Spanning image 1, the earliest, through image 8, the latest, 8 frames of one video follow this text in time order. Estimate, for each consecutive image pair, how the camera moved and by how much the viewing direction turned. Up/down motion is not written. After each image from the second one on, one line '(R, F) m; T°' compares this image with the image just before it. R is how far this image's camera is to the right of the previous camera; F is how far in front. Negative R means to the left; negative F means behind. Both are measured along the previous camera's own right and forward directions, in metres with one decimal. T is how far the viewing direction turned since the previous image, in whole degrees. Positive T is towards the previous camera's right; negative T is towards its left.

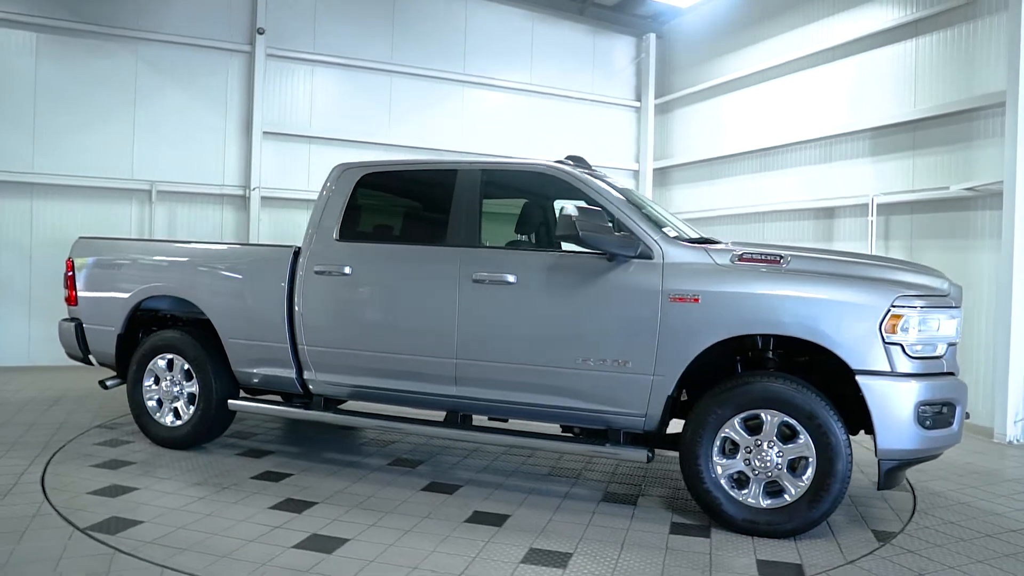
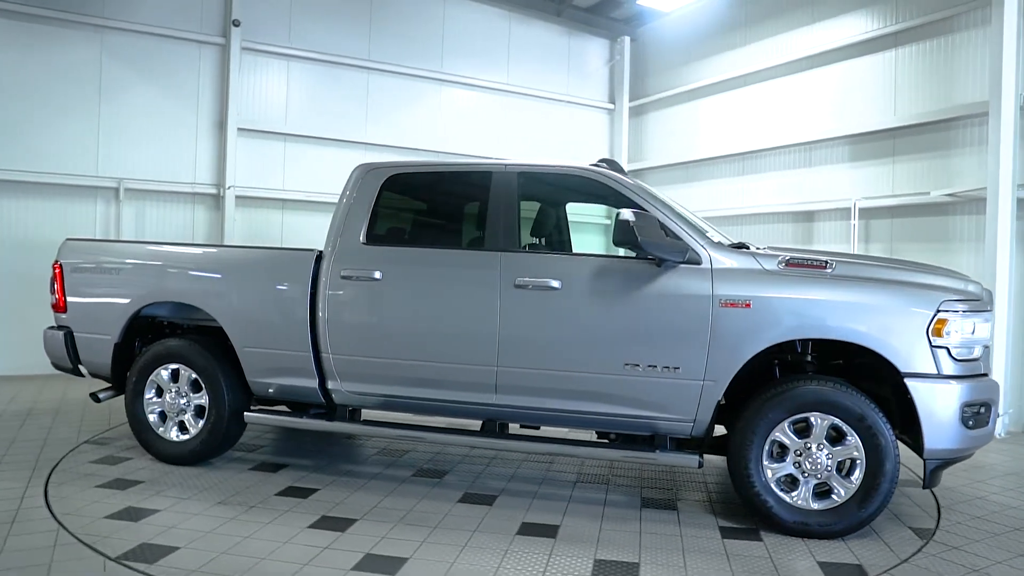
(-0.6, +0.1) m; +5°
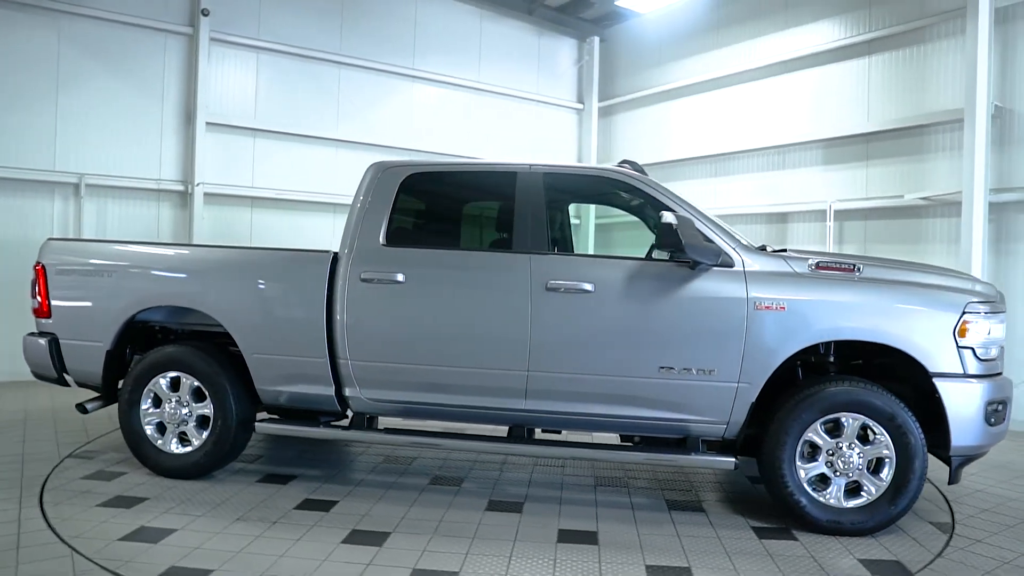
(-0.5, +0.1) m; +5°
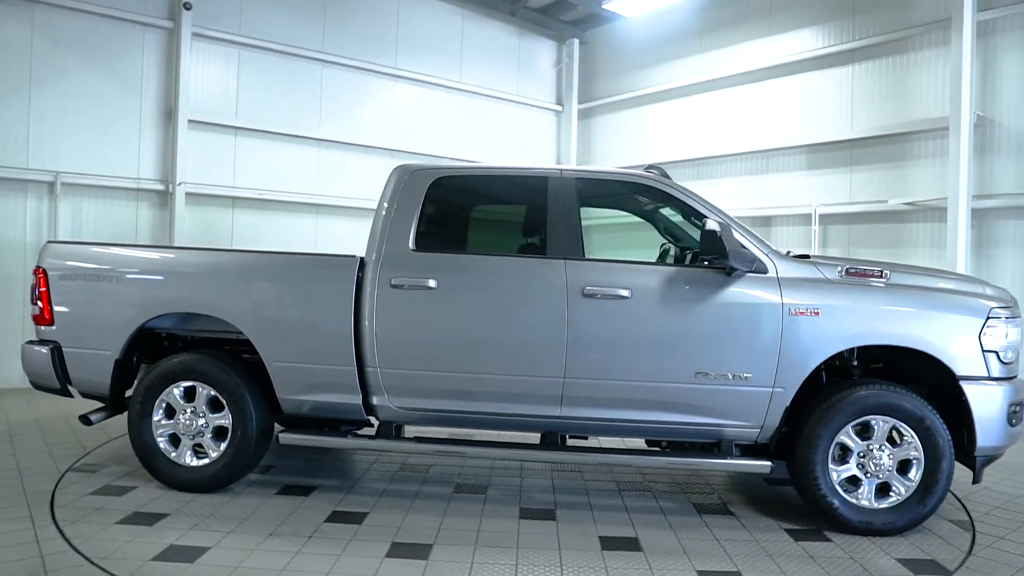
(-0.5, +0.1) m; +4°
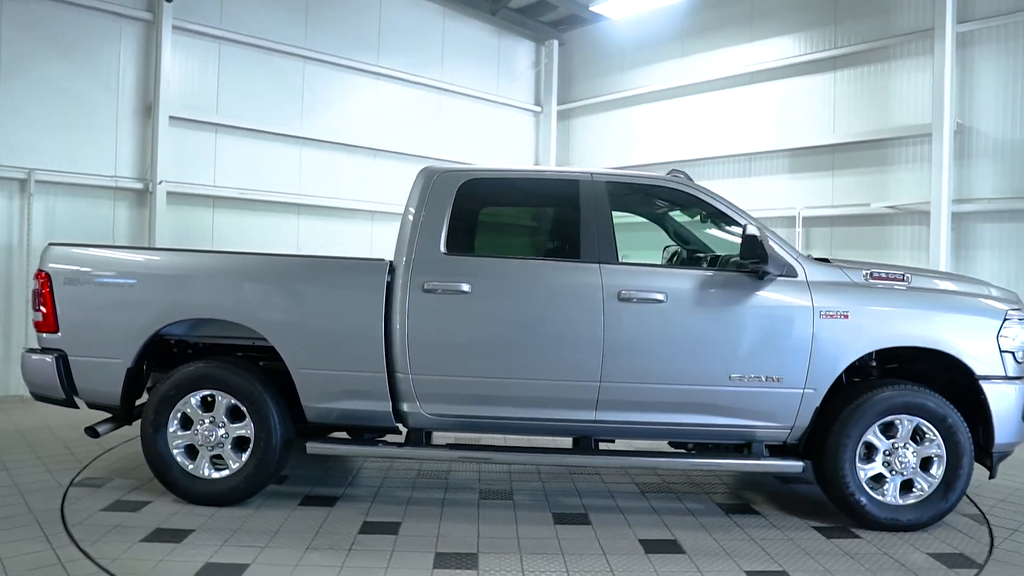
(-0.5, +0.1) m; +4°
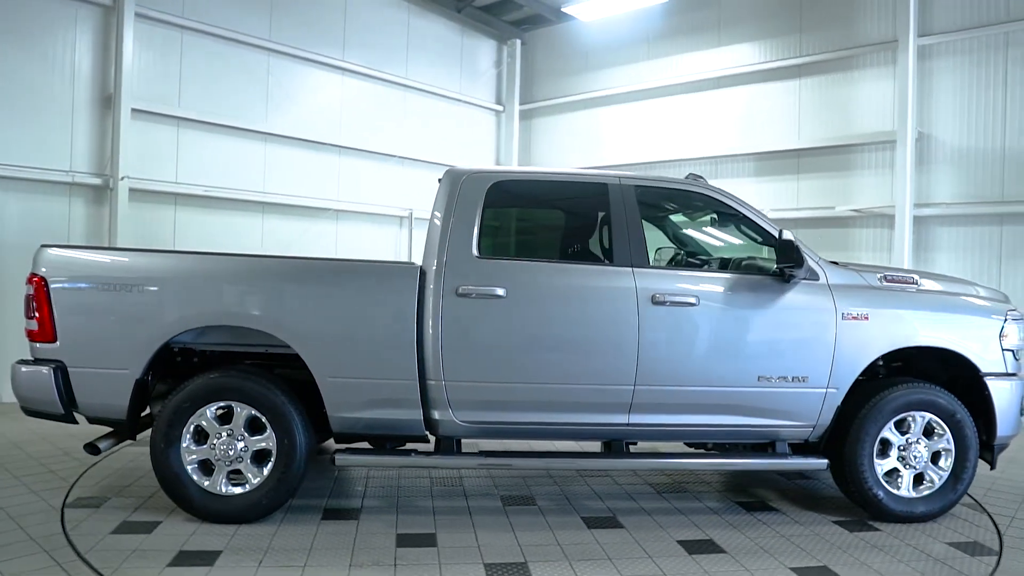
(-0.6, +0.1) m; +6°
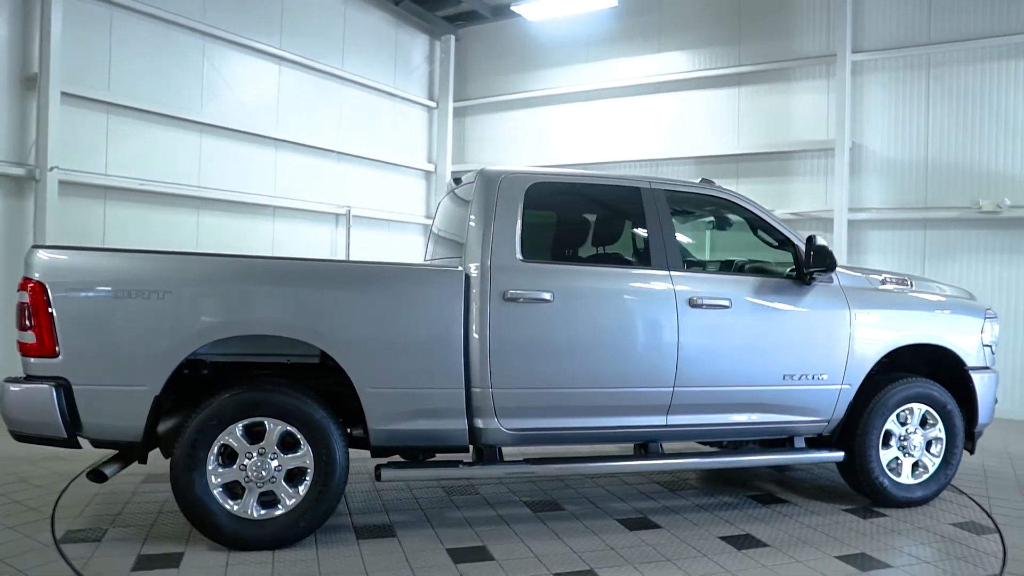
(-0.9, +0.2) m; +10°
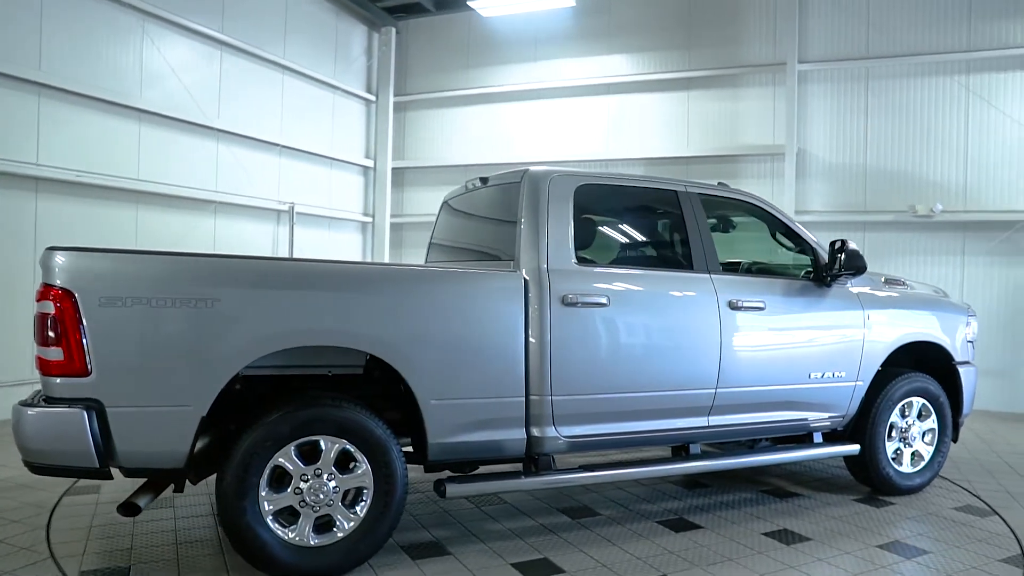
(-0.9, +0.2) m; +9°
